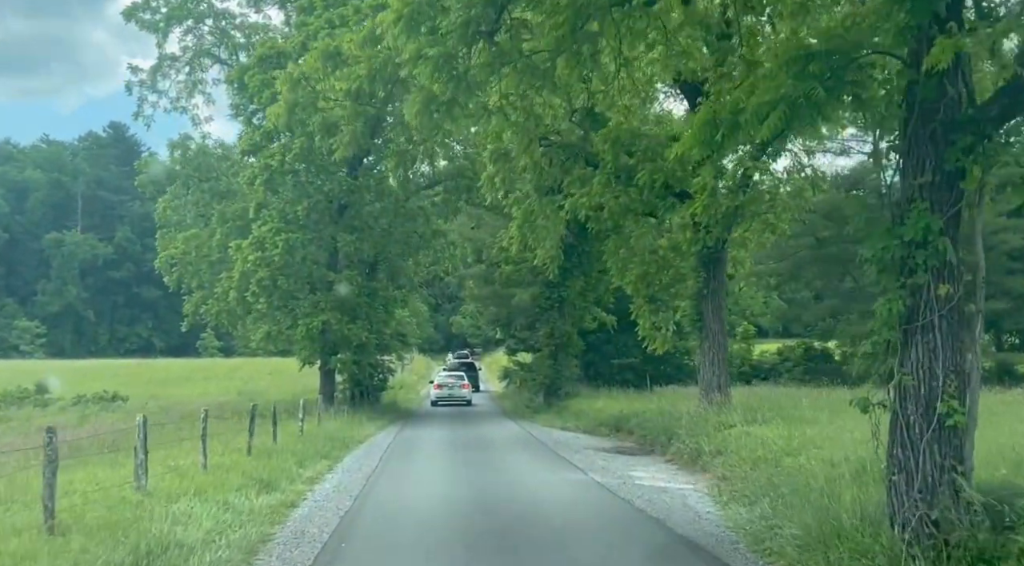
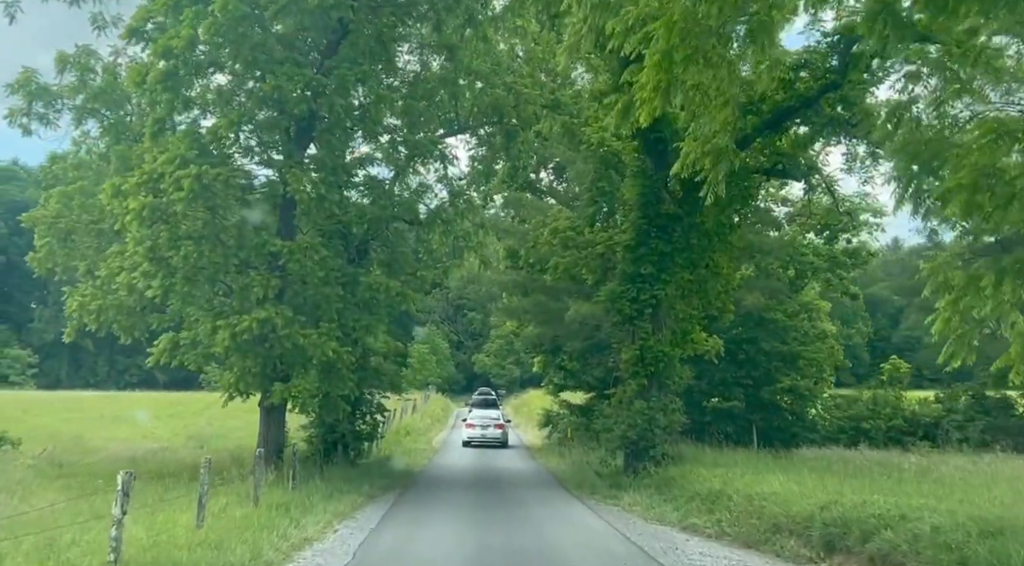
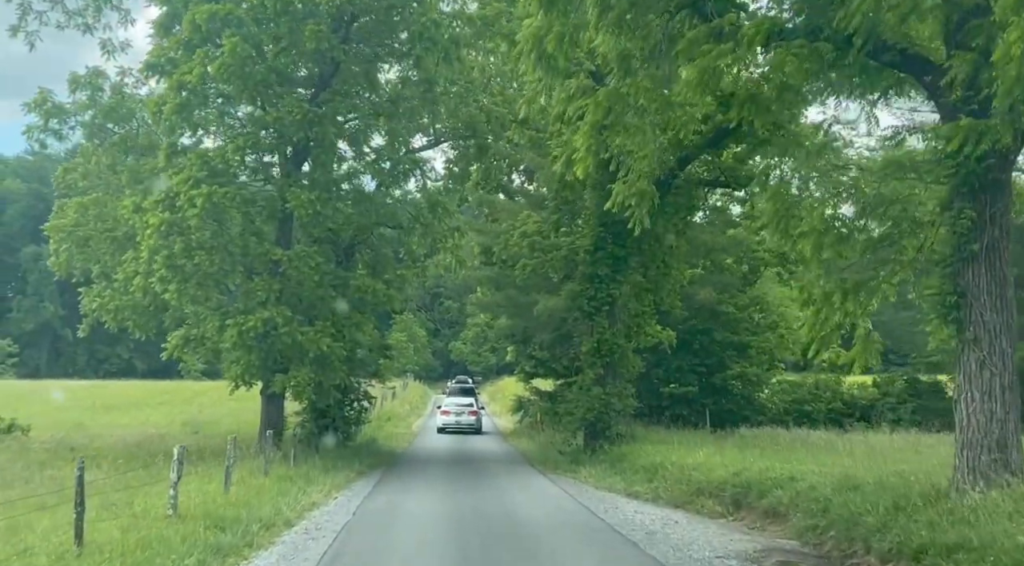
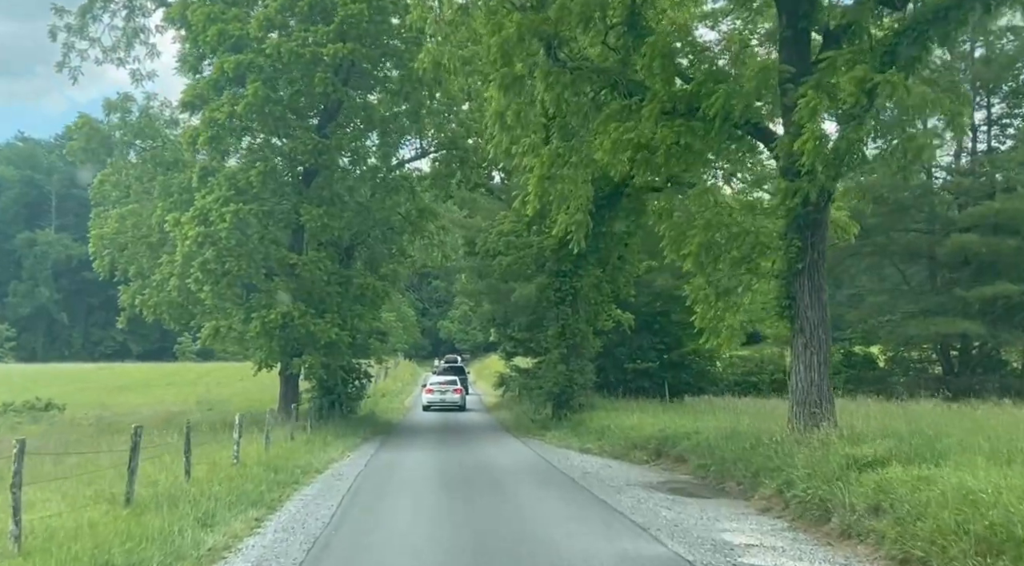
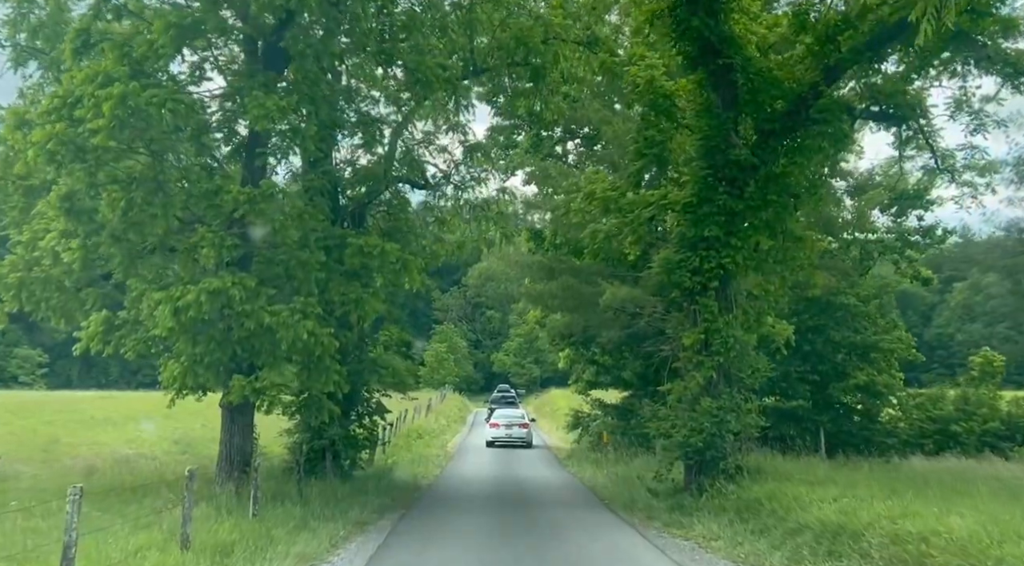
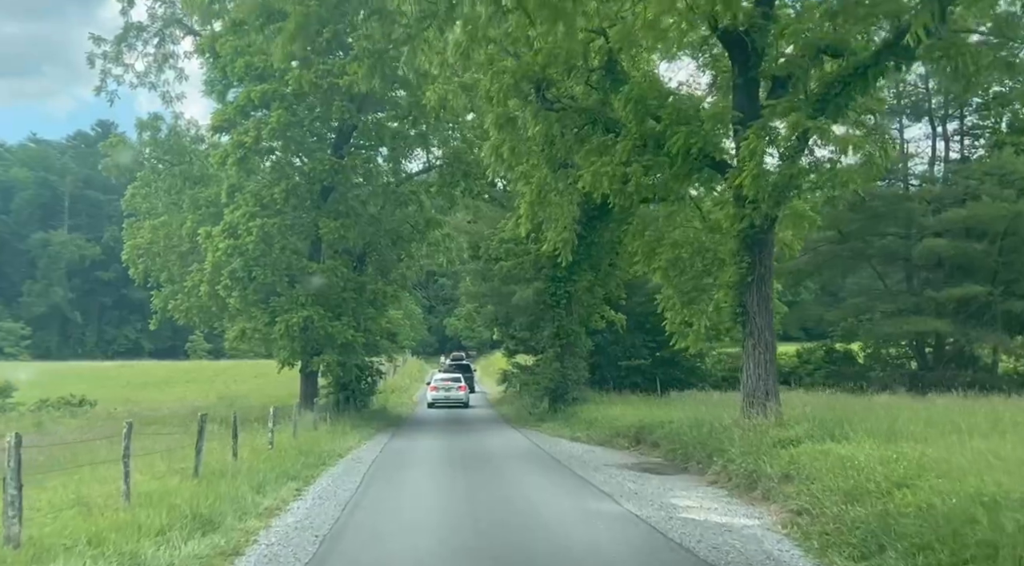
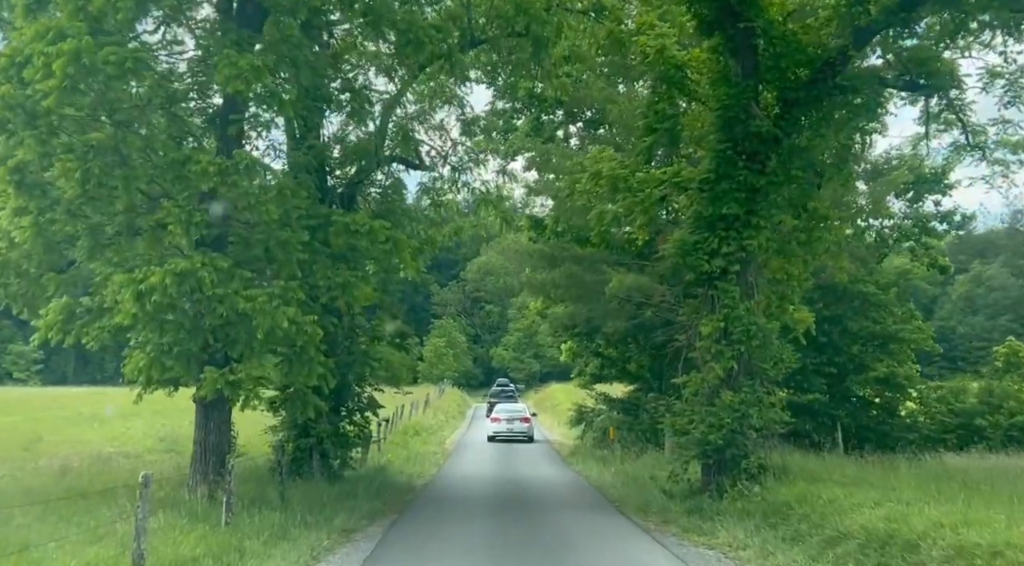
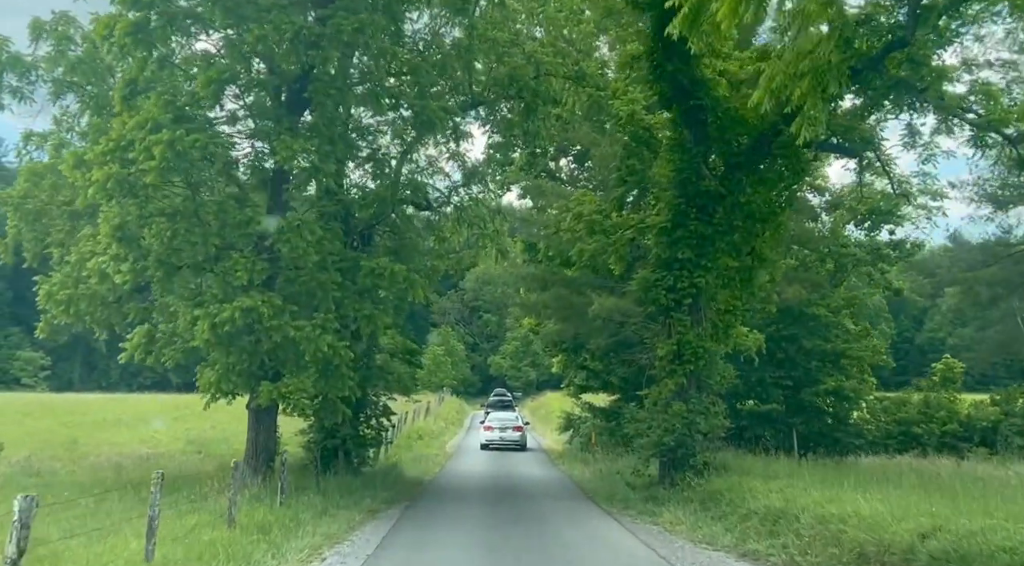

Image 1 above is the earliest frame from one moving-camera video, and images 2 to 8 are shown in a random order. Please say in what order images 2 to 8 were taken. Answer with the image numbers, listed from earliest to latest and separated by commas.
6, 4, 3, 2, 8, 5, 7
